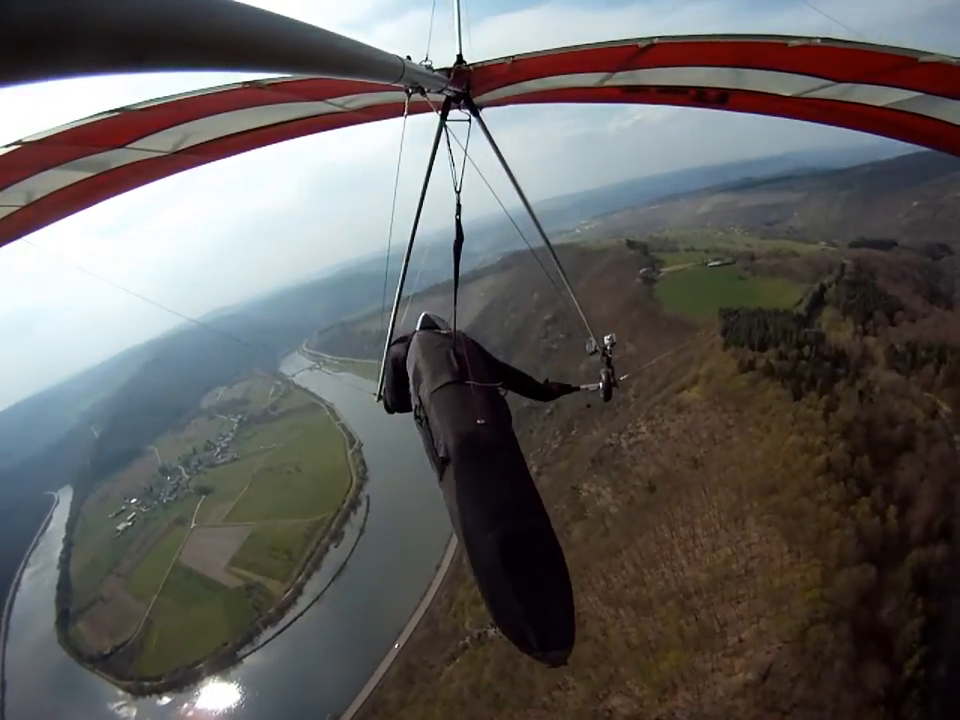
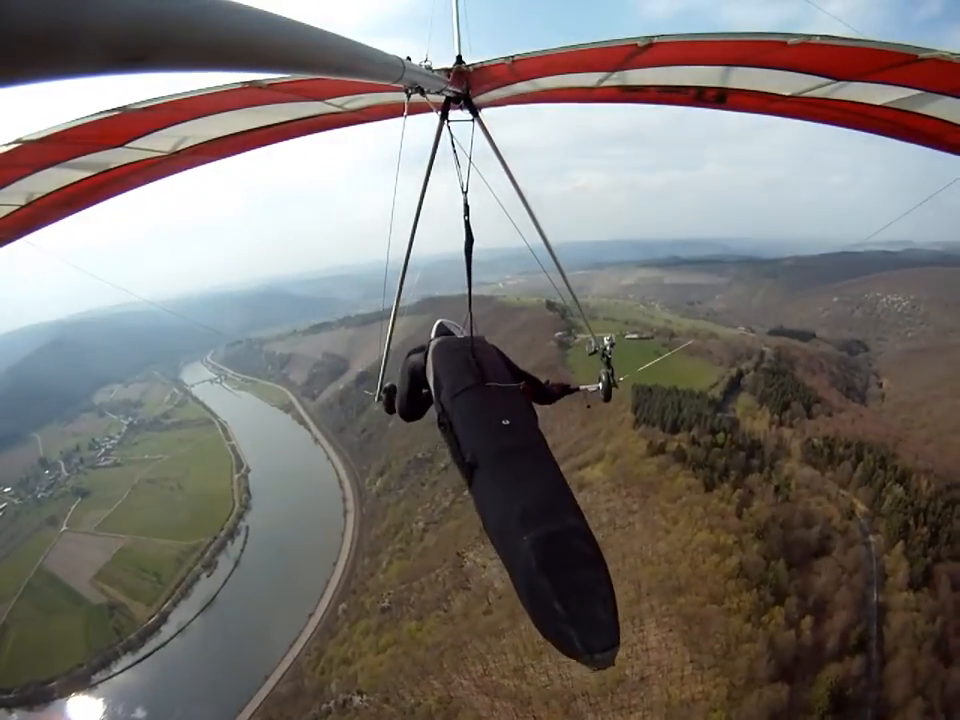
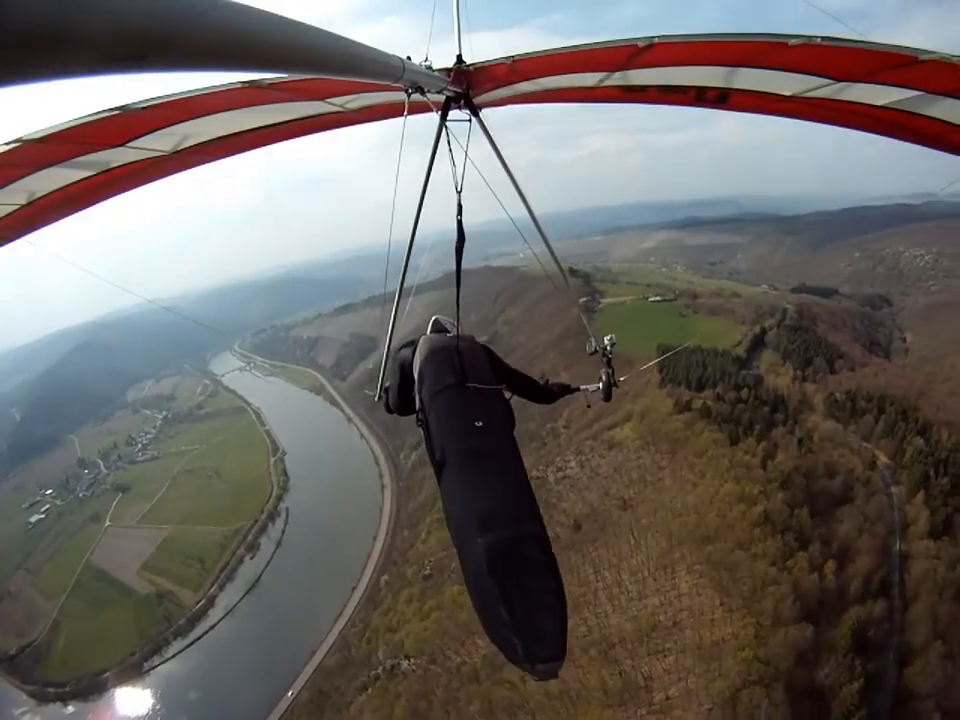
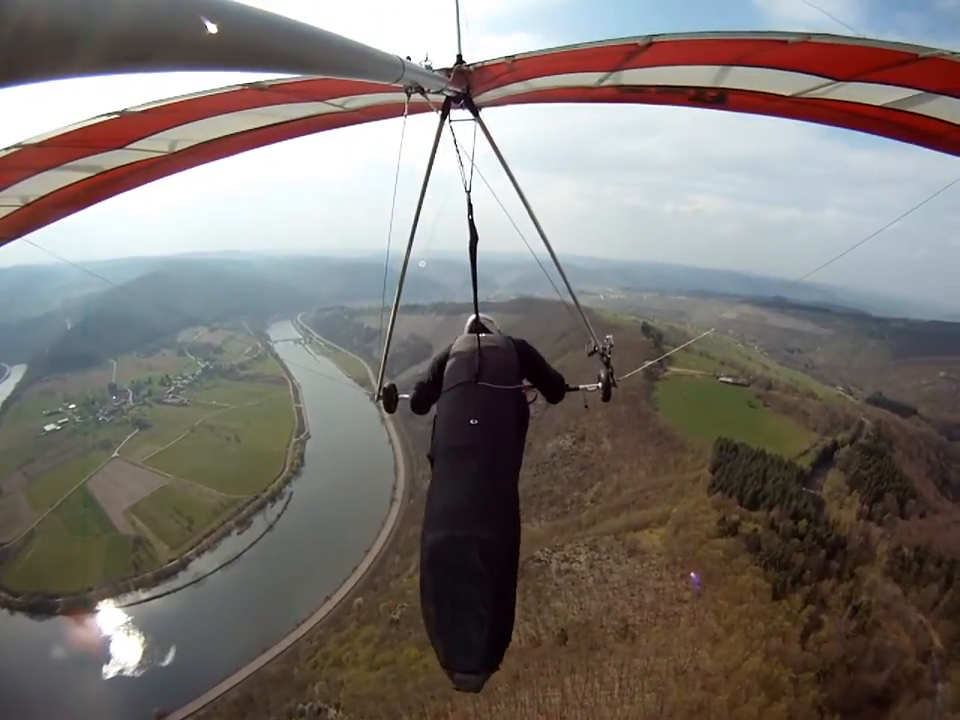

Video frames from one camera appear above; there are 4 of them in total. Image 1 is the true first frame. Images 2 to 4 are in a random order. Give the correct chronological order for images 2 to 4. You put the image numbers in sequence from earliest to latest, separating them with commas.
3, 2, 4
